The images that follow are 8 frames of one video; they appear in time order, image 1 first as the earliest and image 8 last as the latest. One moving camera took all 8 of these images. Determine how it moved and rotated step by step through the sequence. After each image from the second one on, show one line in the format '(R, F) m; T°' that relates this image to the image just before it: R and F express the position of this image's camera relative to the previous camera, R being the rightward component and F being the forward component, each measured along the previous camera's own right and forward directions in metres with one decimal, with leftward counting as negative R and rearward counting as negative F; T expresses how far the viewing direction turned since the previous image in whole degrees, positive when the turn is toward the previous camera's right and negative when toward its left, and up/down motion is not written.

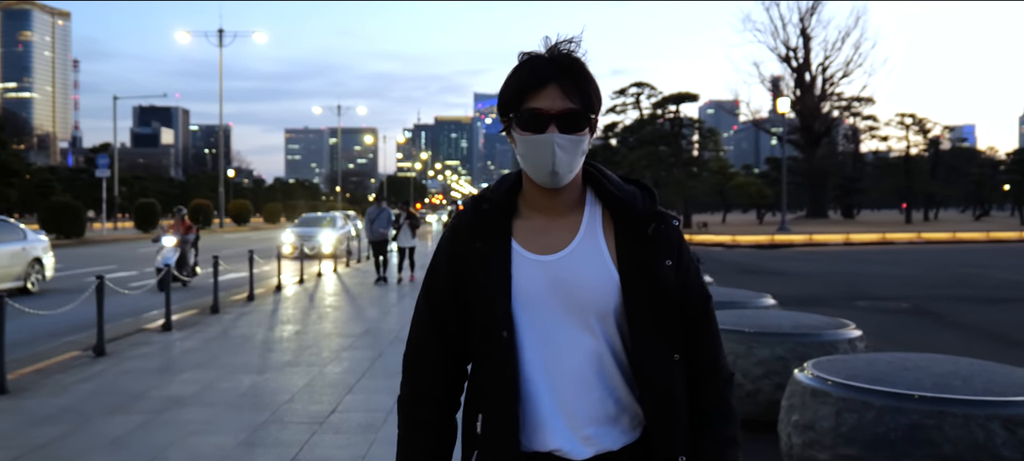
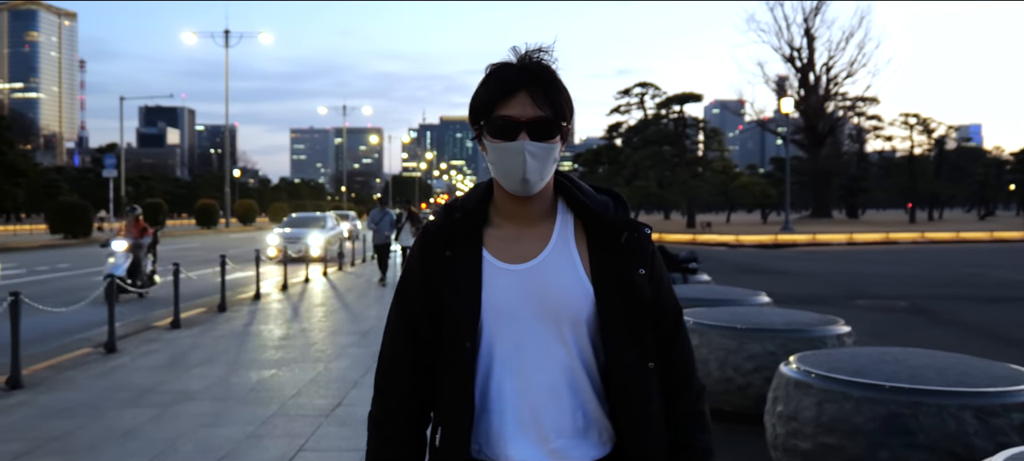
(0.0, -0.2) m; 0°
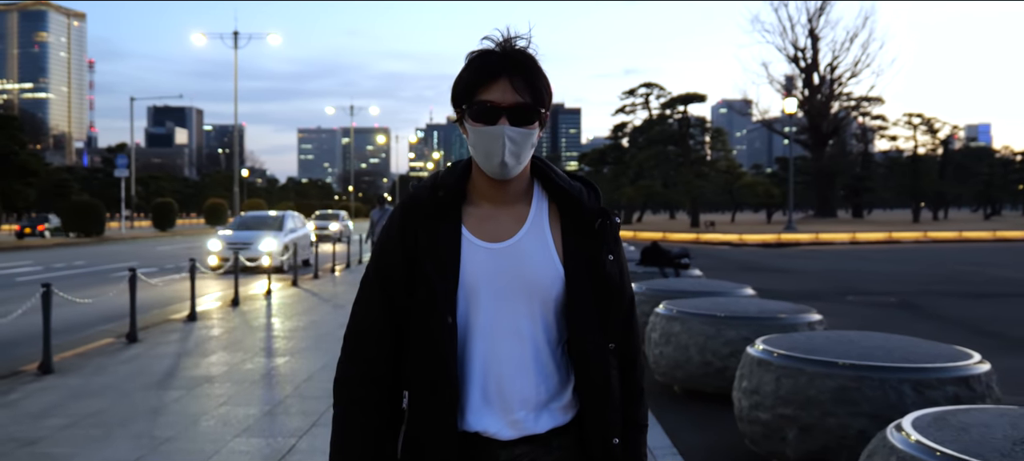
(+0.1, -0.5) m; -1°
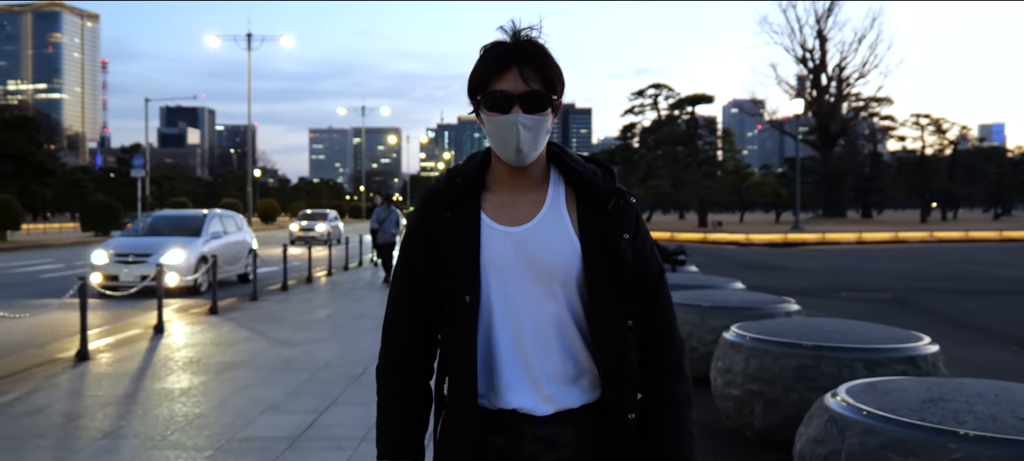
(+0.1, -0.6) m; -1°
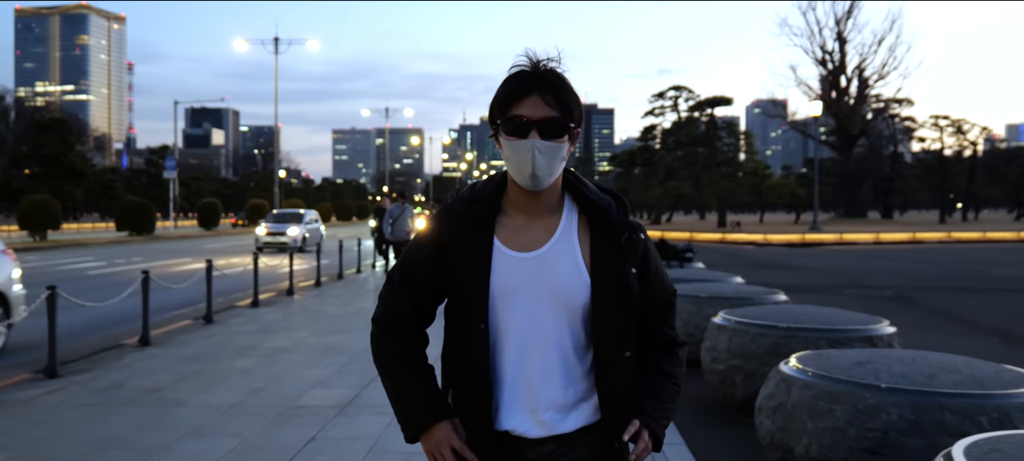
(0.0, -0.9) m; -2°
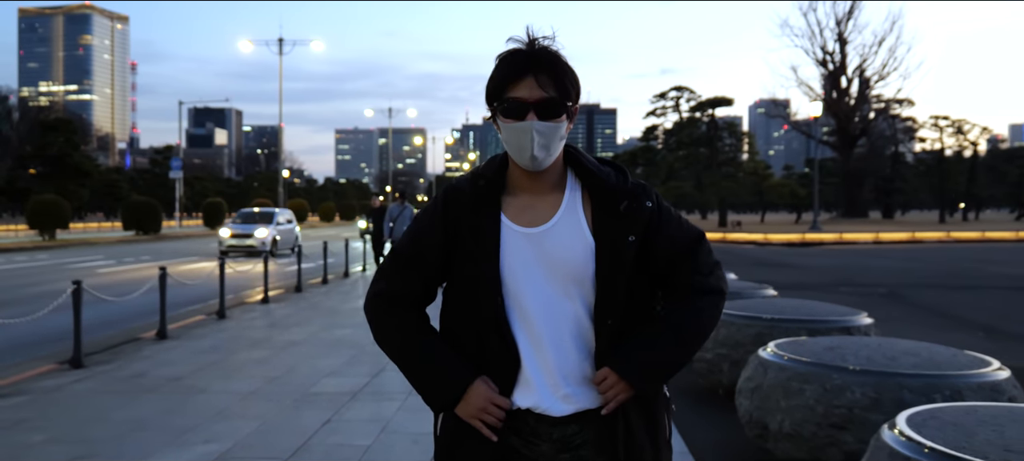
(0.0, -0.4) m; 0°
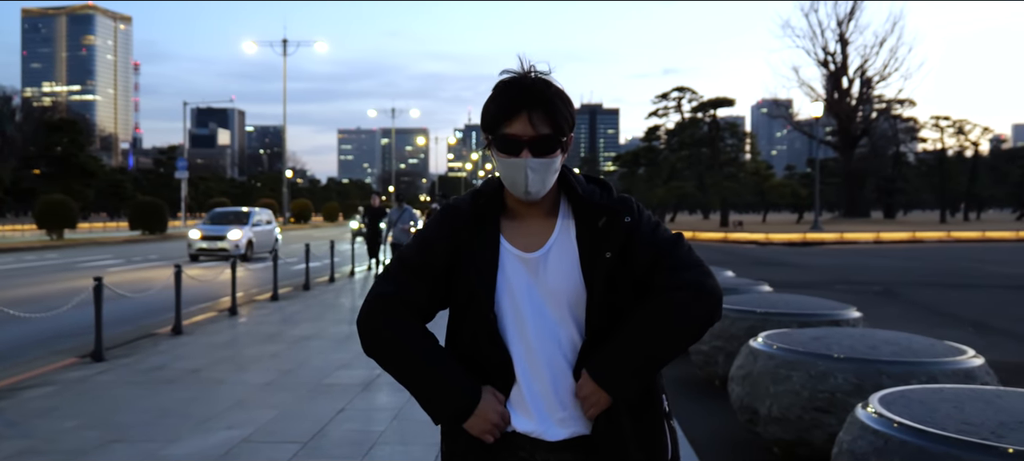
(0.0, -0.3) m; 0°
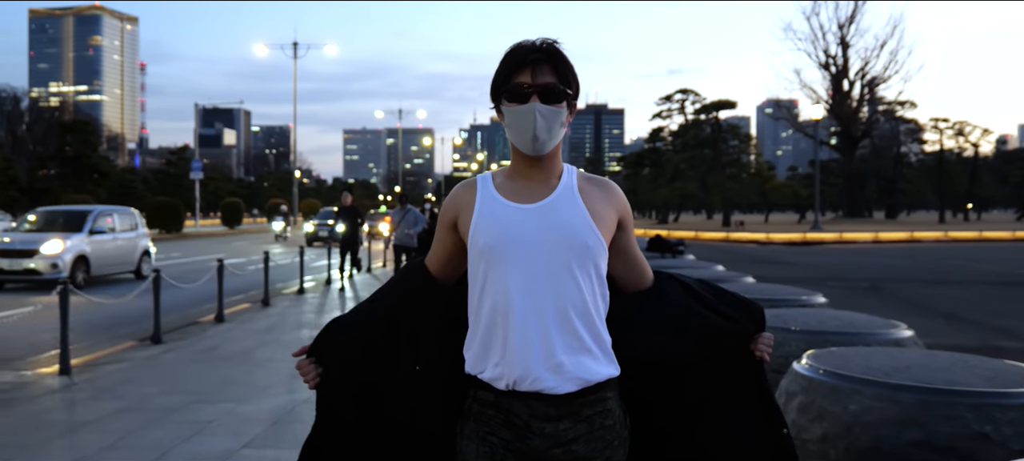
(-0.1, -1.1) m; 0°
